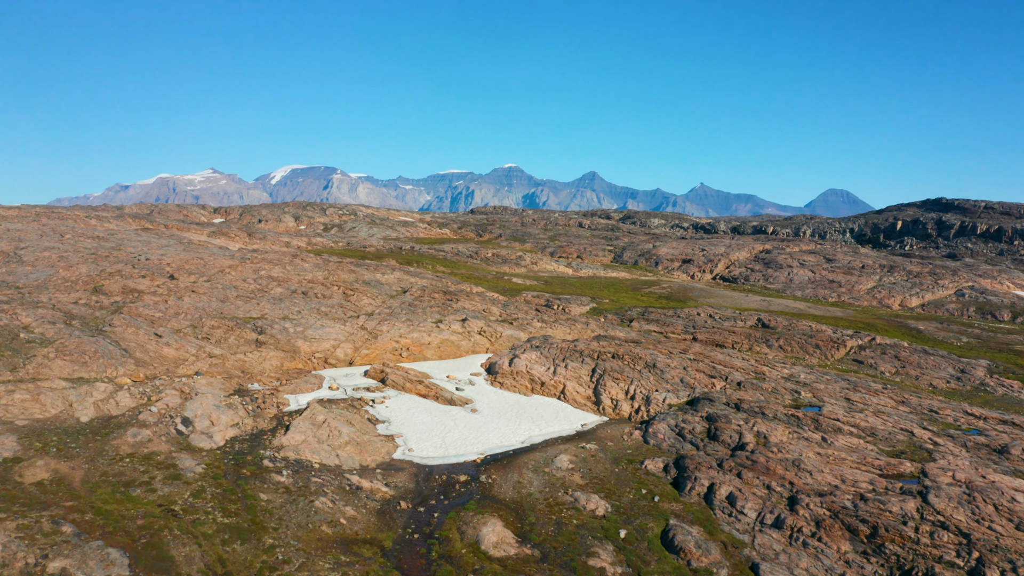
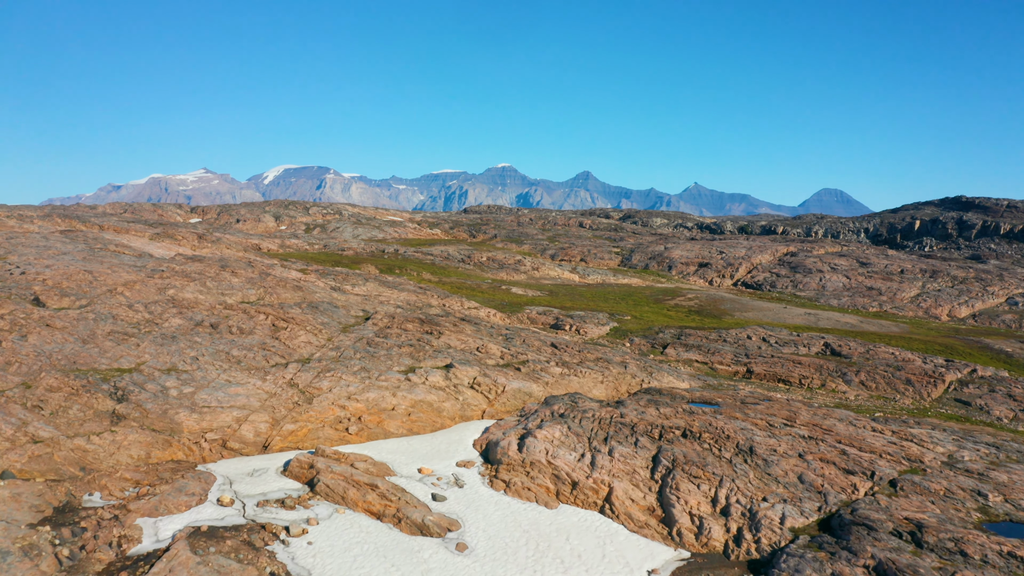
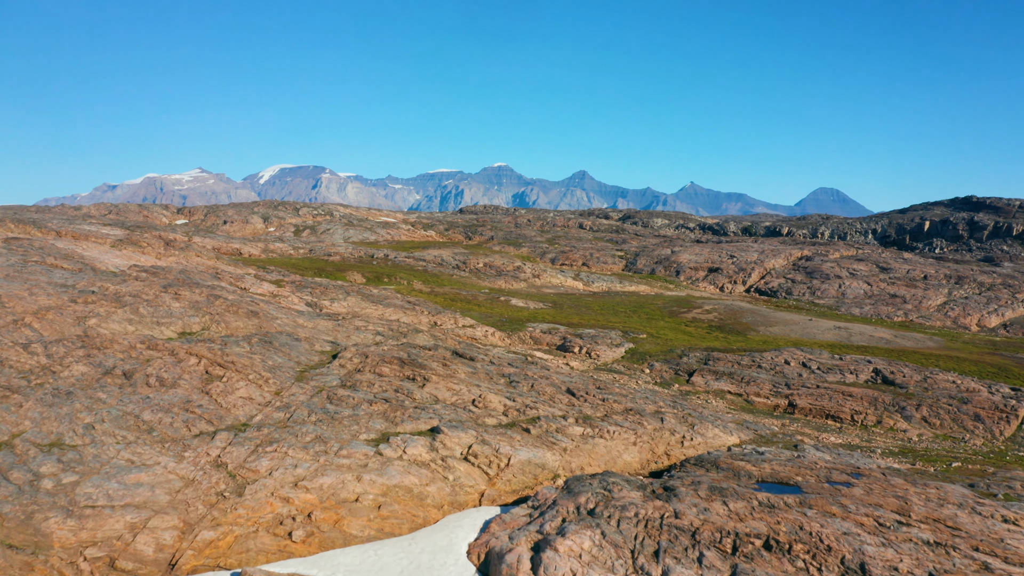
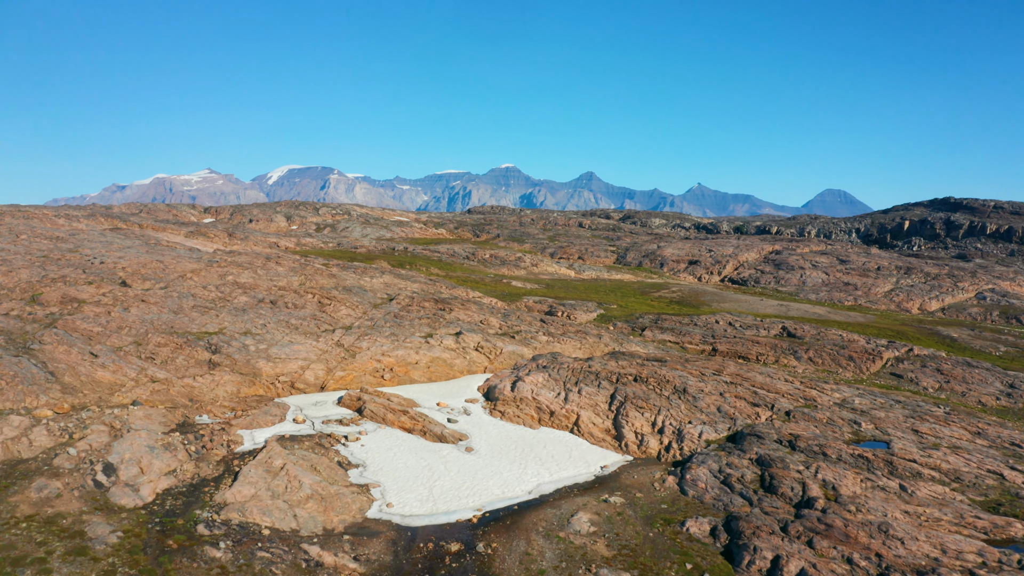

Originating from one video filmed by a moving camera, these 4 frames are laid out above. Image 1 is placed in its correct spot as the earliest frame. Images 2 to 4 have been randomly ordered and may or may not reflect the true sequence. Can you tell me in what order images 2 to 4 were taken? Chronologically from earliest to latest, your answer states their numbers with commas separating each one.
4, 2, 3
